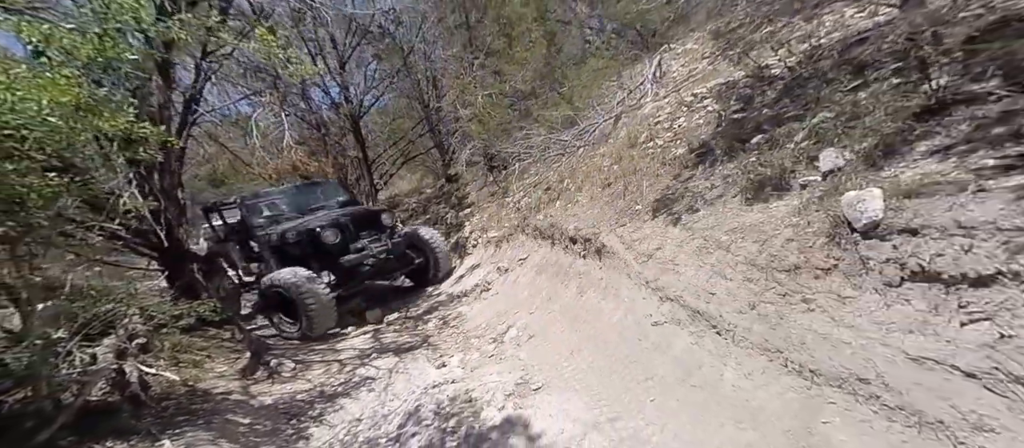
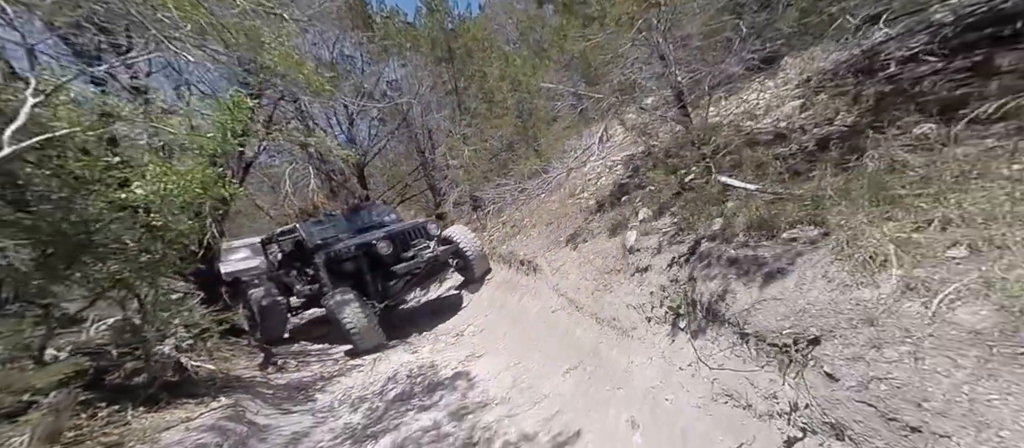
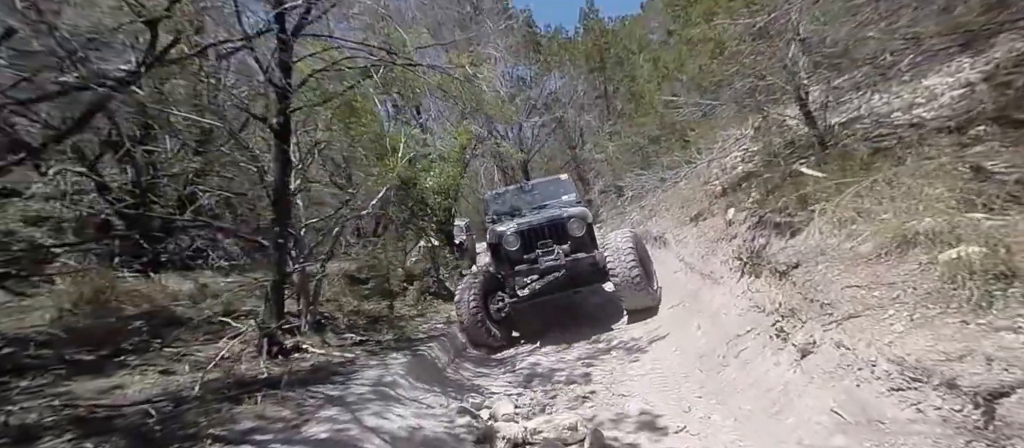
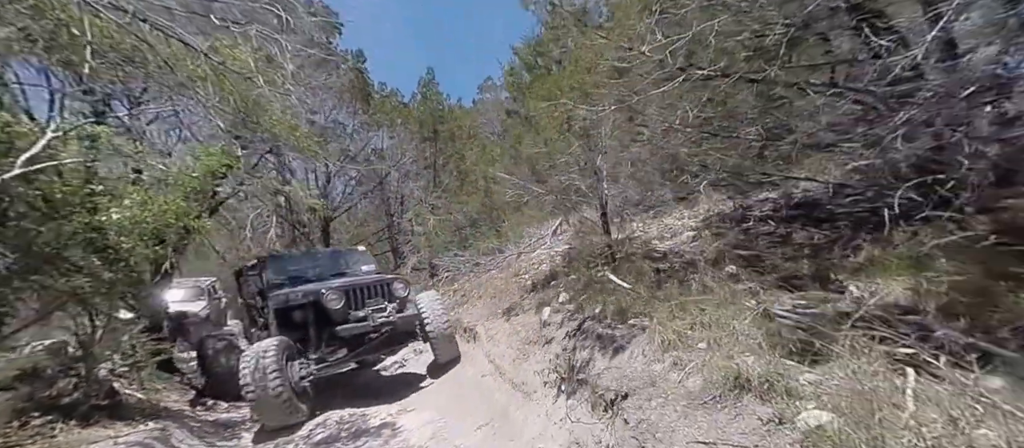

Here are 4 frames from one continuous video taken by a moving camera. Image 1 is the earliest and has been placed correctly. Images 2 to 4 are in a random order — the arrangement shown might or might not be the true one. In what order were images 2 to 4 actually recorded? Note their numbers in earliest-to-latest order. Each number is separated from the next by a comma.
2, 4, 3
